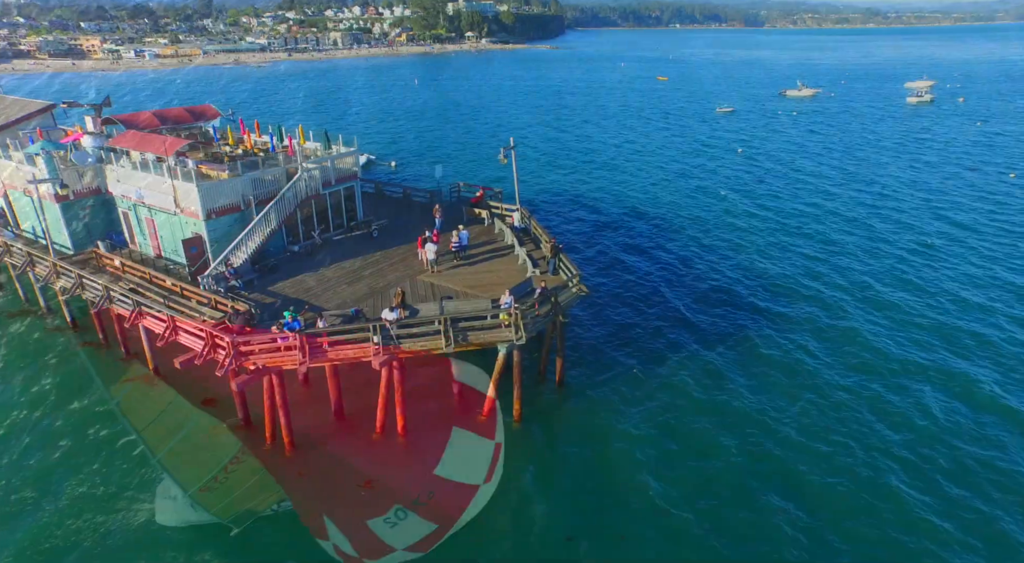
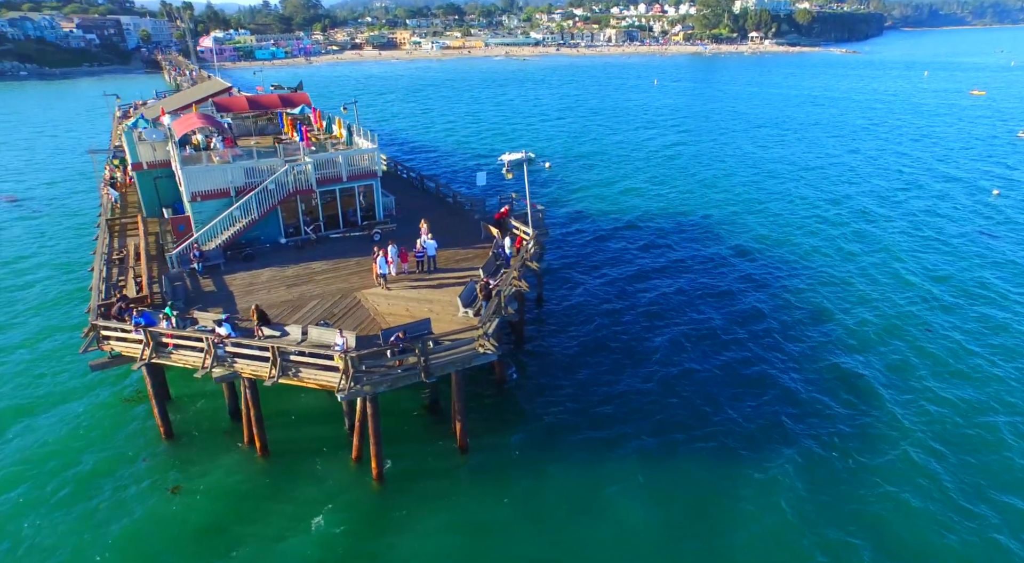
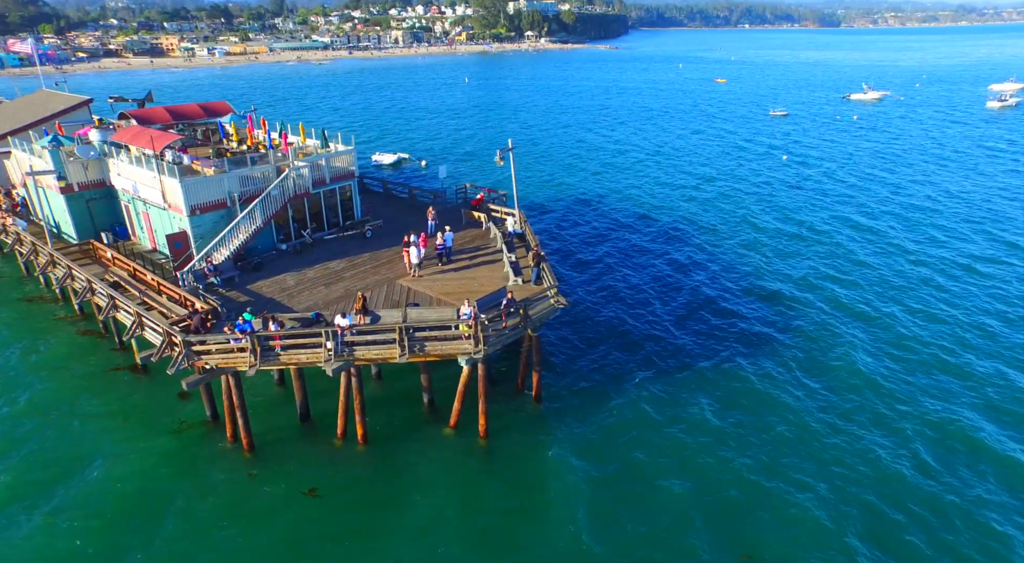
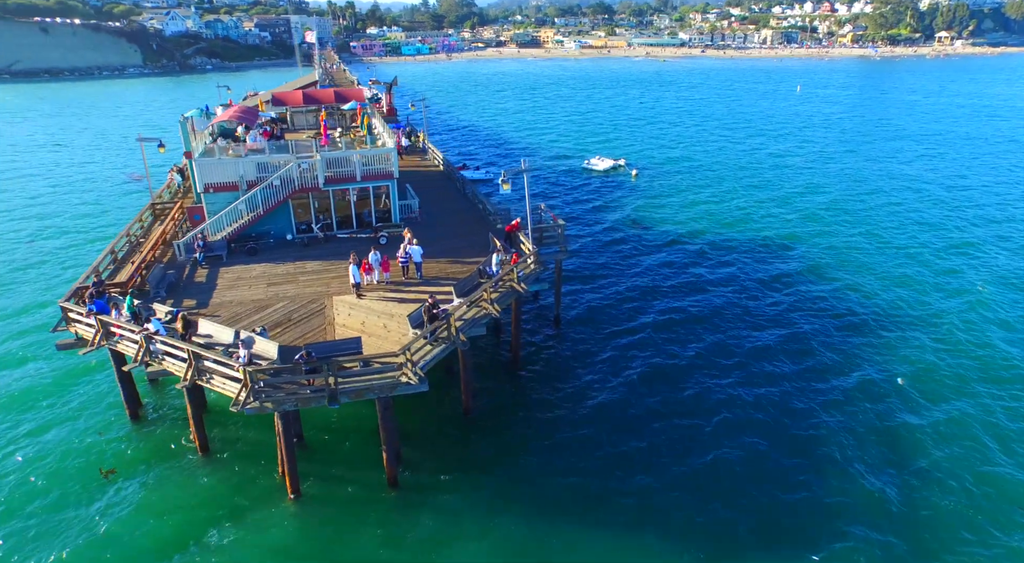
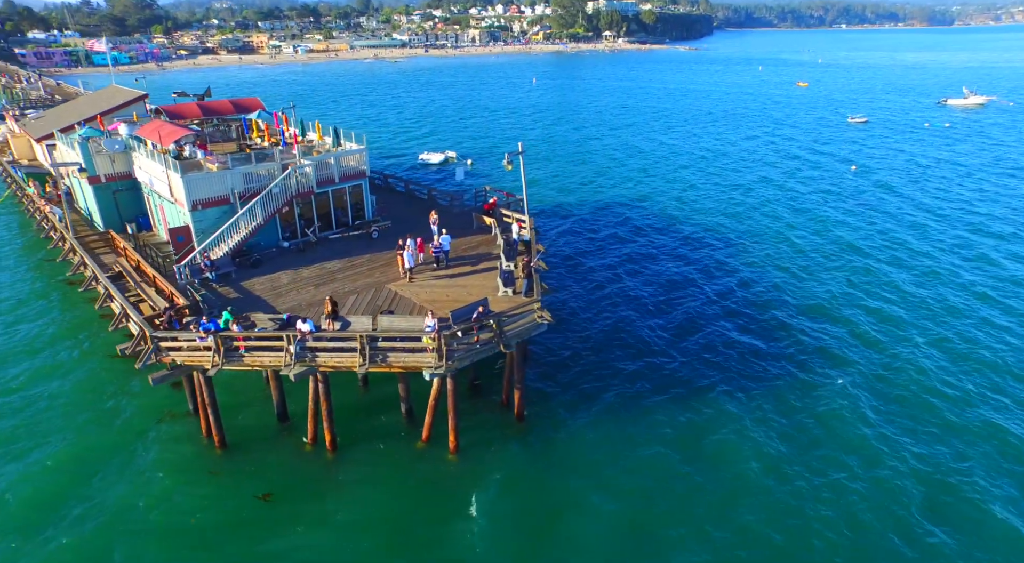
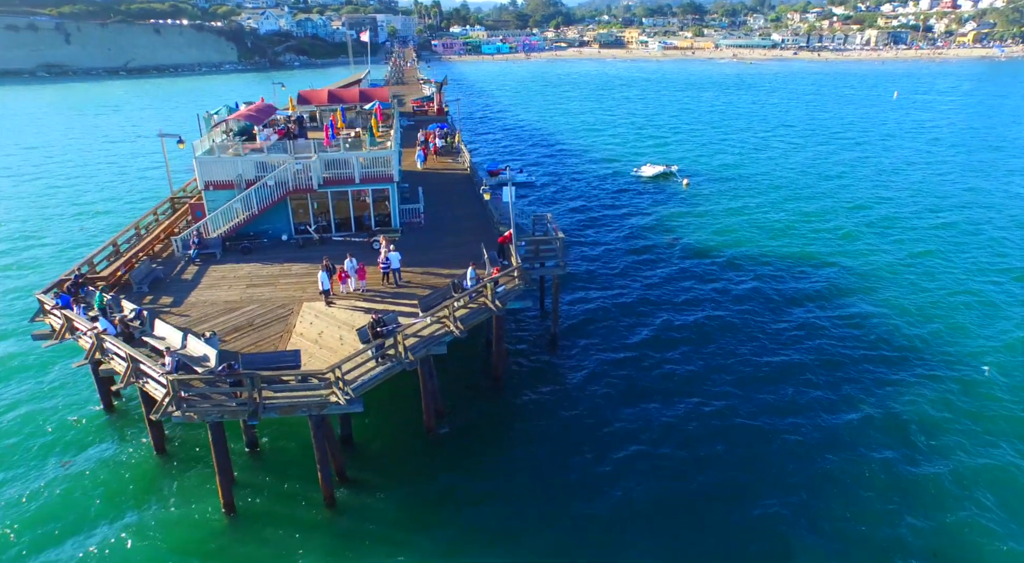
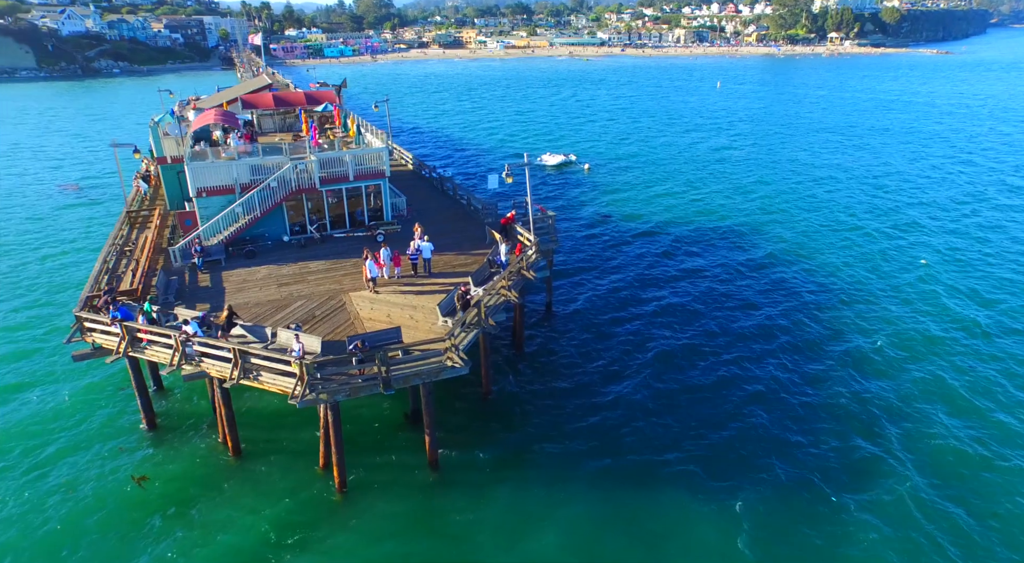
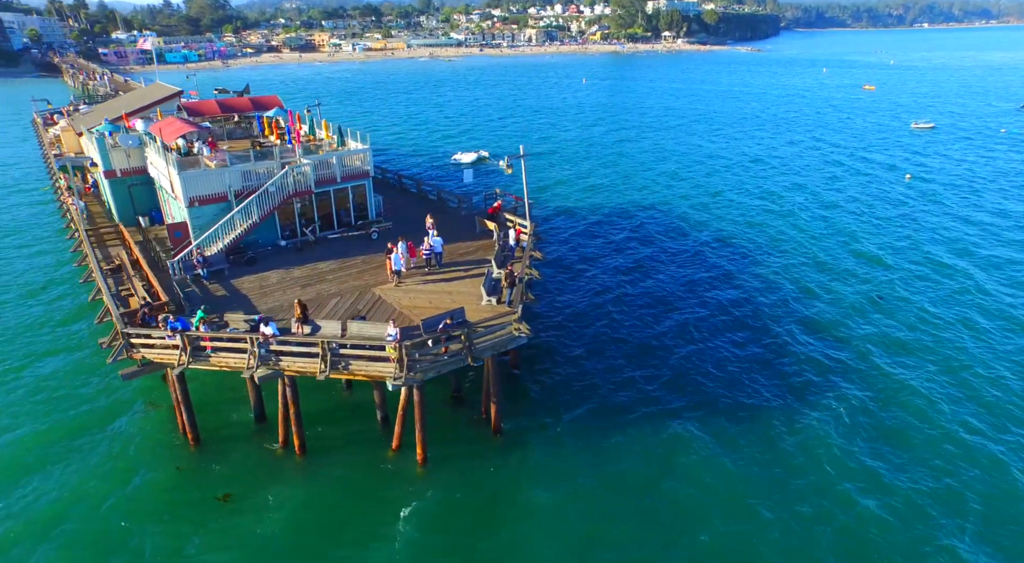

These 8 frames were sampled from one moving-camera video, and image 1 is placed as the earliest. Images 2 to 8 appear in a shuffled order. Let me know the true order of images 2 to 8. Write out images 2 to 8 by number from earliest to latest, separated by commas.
3, 5, 8, 2, 7, 4, 6
